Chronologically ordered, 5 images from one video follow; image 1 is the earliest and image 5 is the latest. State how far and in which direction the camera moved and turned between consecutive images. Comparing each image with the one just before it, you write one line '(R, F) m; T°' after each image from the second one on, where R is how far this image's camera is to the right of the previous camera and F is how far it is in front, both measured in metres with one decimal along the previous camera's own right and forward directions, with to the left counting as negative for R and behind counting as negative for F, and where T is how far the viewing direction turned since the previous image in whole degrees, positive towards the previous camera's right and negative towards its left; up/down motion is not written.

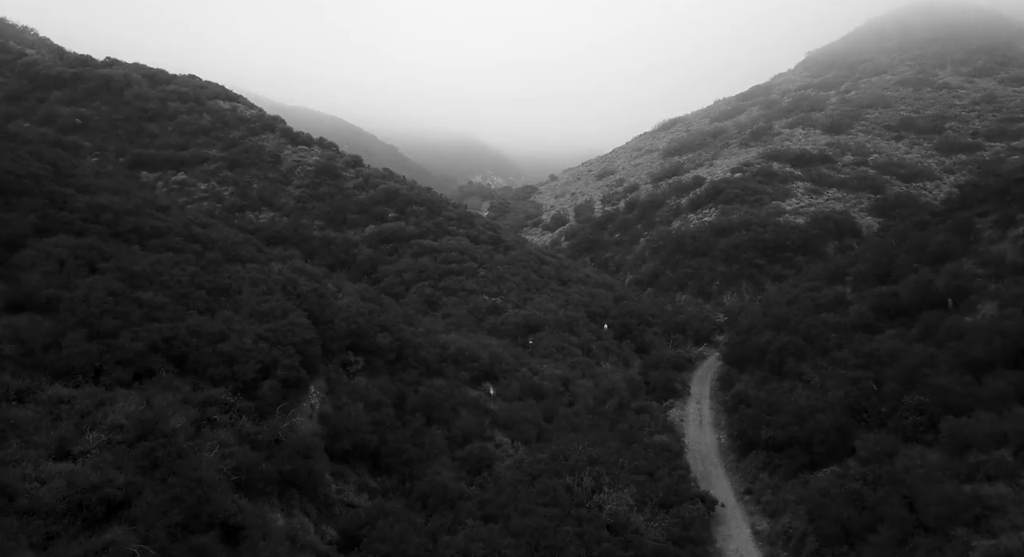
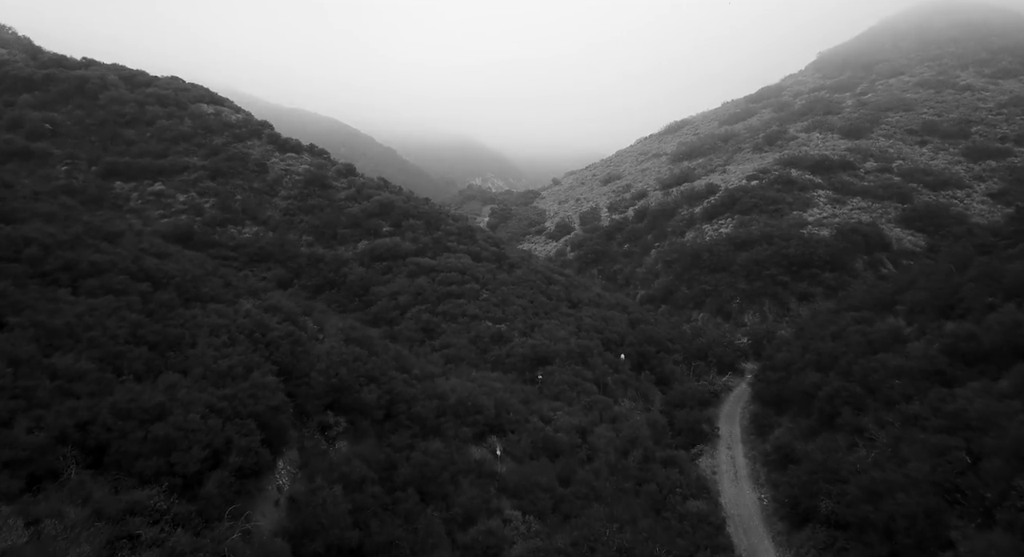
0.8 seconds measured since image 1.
(-0.2, +2.2) m; 0°
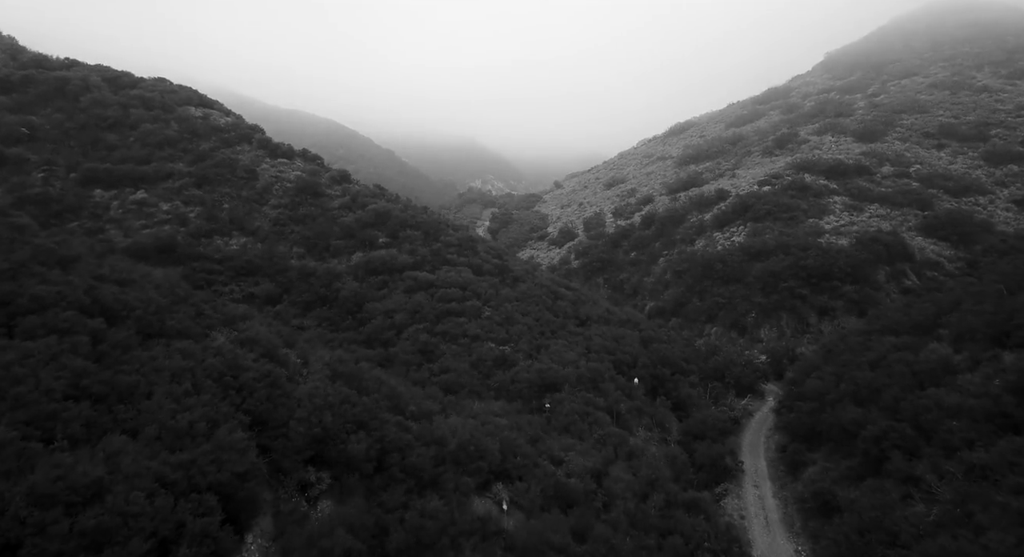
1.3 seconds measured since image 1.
(-0.2, +1.5) m; 0°
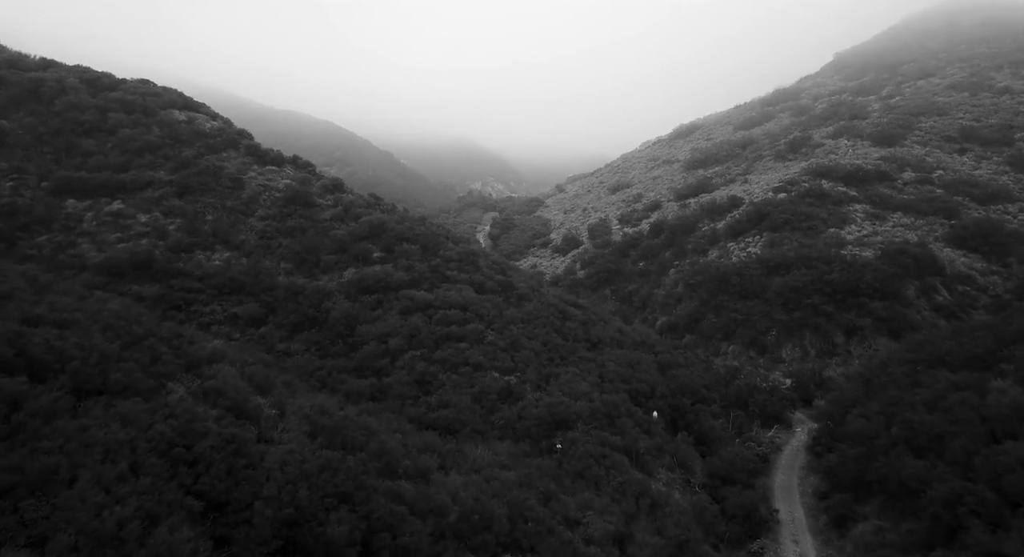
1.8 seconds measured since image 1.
(-0.2, +1.7) m; 0°
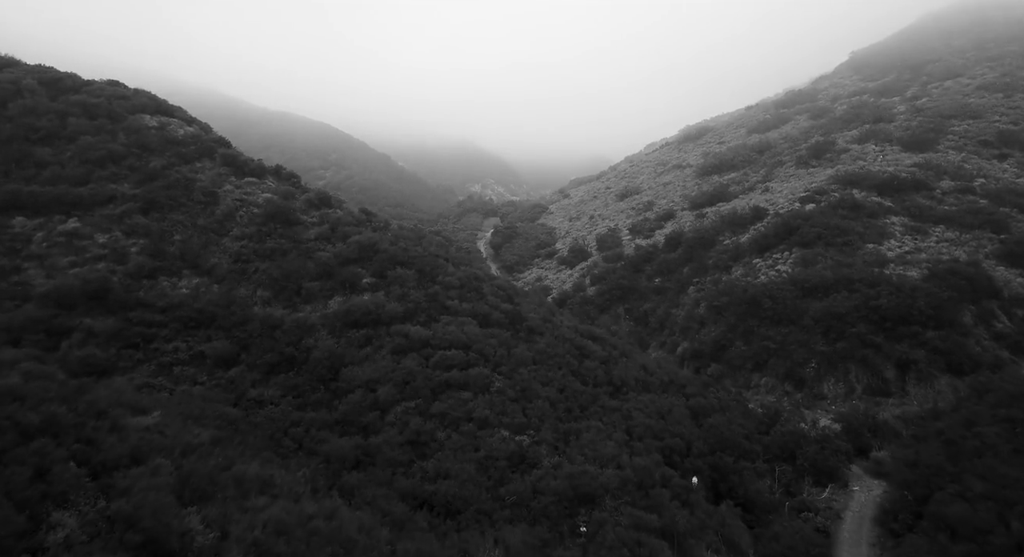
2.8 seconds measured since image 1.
(-0.3, +2.7) m; 0°
